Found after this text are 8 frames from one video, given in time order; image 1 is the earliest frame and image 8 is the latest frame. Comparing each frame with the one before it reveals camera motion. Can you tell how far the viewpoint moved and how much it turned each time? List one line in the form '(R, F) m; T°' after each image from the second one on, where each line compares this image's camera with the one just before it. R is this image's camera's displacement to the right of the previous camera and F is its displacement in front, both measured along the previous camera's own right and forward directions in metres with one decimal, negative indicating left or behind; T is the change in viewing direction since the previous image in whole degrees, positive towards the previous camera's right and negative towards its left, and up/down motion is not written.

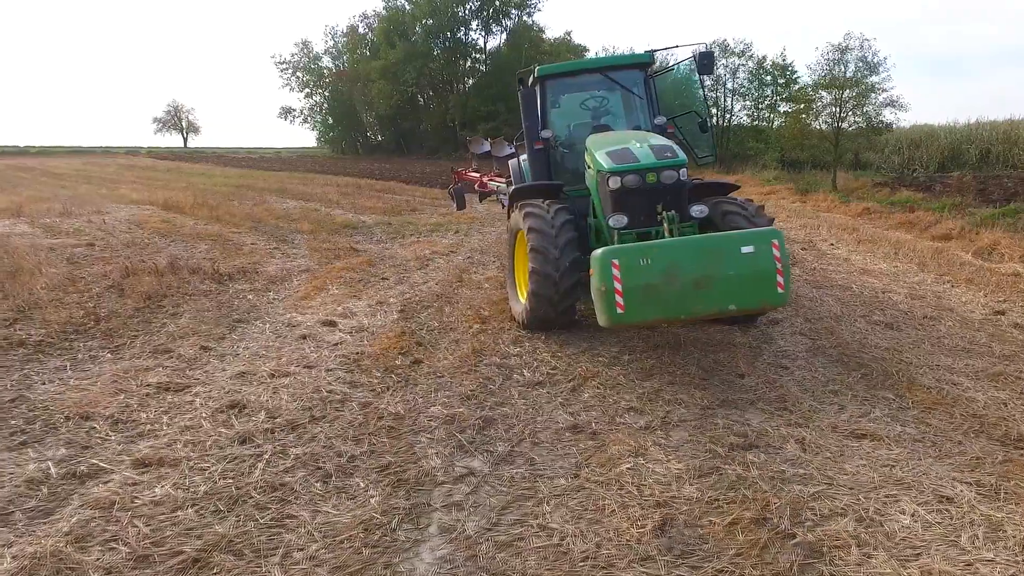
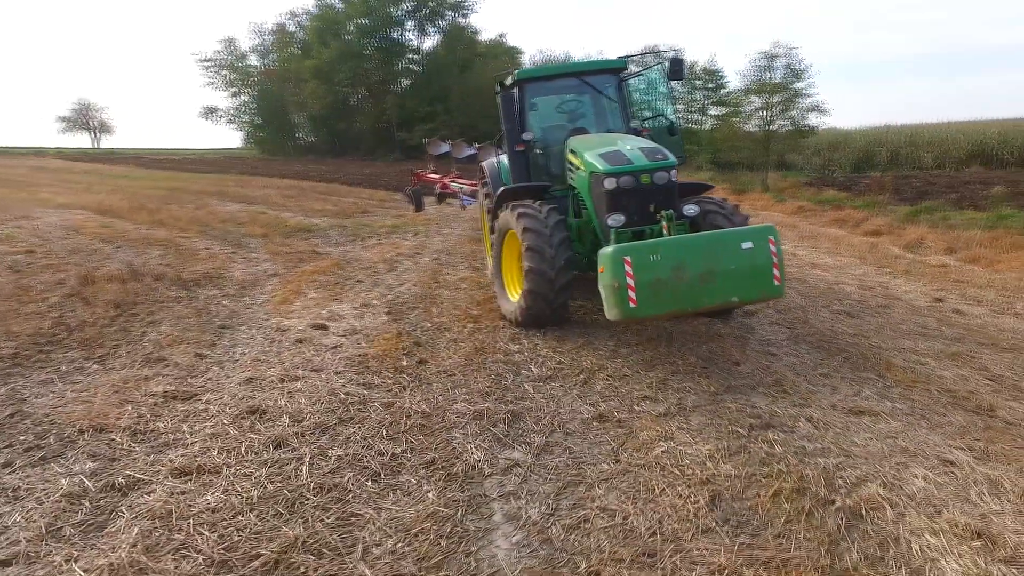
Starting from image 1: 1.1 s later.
(-0.5, -0.1) m; +6°
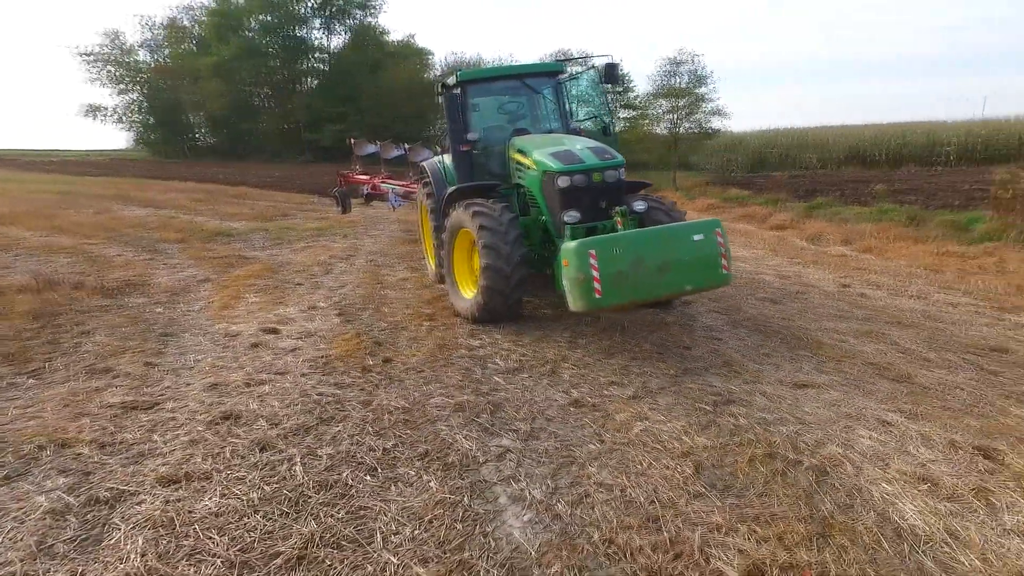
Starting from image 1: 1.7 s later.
(-0.3, -0.1) m; +8°
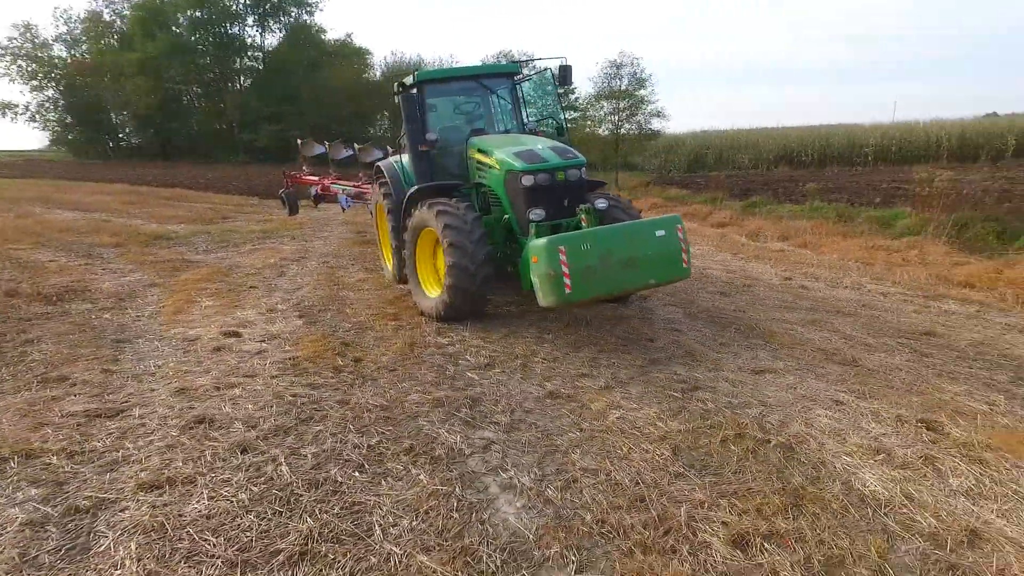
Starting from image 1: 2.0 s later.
(-0.2, -0.1) m; +5°
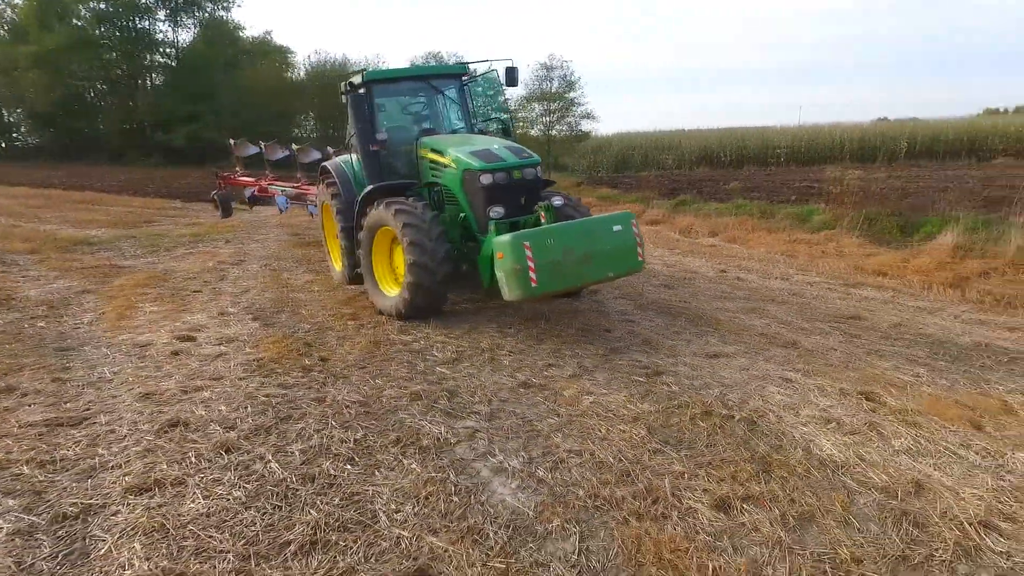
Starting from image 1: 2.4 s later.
(-0.2, -0.1) m; +7°
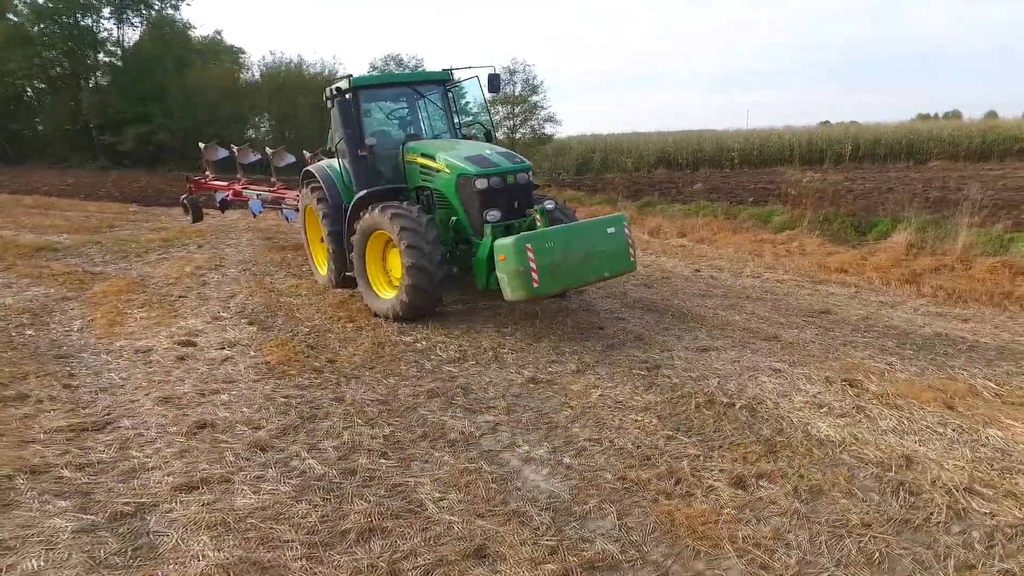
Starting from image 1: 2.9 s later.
(-0.3, -0.2) m; +4°
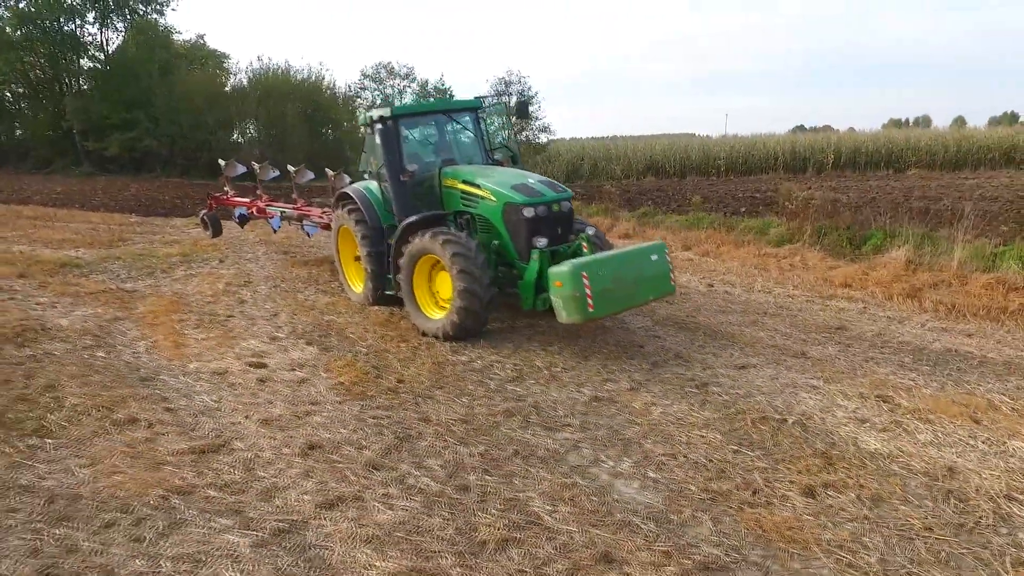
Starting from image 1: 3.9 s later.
(-0.5, -0.3) m; +2°
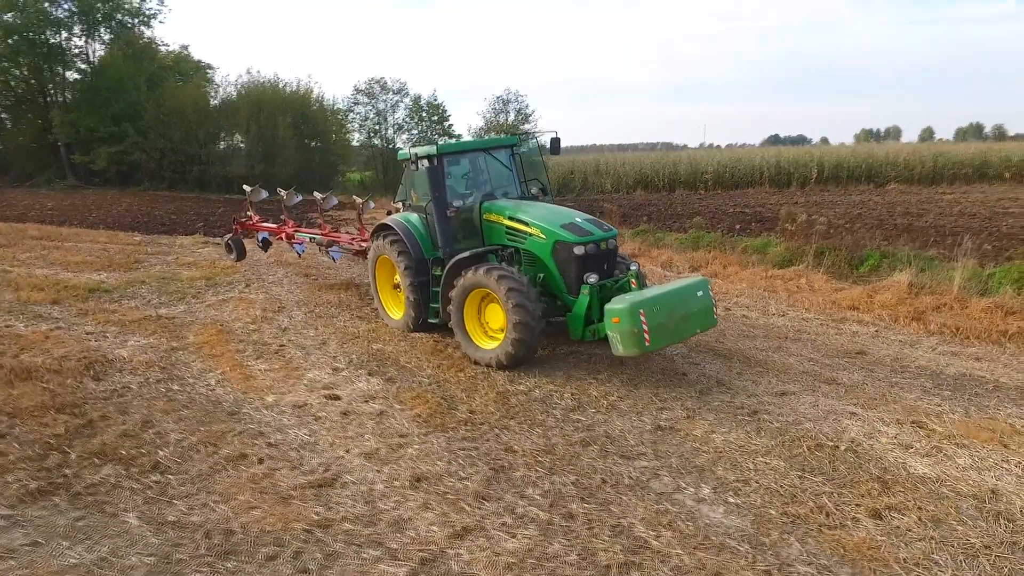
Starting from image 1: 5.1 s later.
(-0.6, -0.3) m; +2°
